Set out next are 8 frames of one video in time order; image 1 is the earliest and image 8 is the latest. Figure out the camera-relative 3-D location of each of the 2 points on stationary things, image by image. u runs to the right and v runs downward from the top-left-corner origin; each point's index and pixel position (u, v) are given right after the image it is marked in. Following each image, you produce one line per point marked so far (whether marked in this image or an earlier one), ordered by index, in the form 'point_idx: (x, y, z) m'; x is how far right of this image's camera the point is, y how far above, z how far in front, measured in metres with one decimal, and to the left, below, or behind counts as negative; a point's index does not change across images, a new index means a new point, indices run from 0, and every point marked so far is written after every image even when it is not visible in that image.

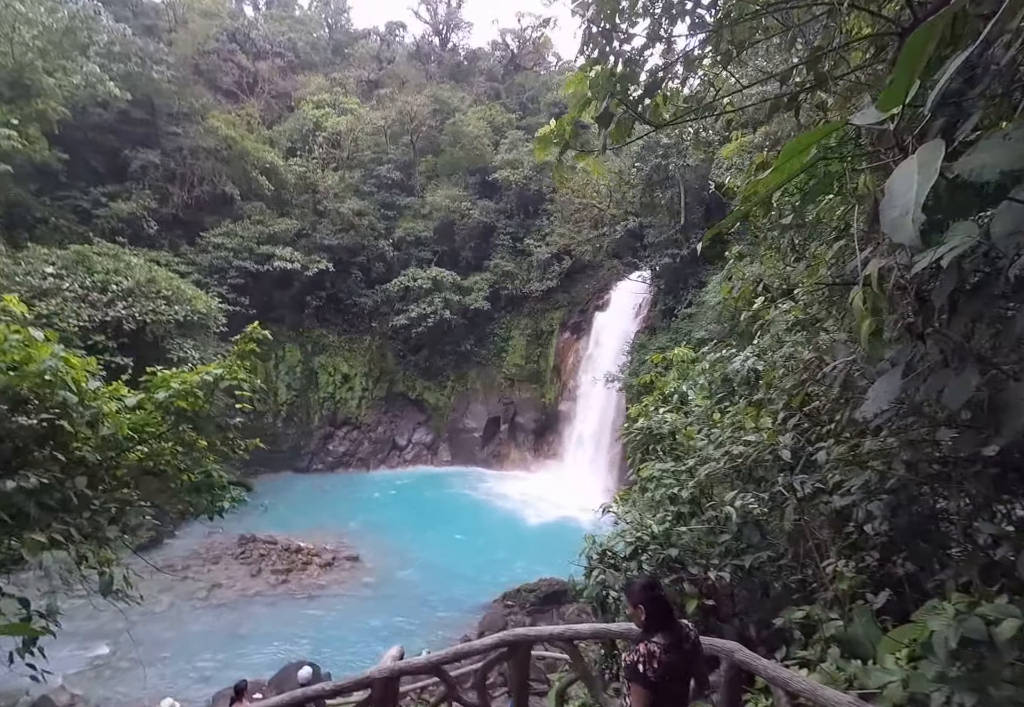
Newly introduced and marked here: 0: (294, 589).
0: (-2.4, -2.5, +6.8) m
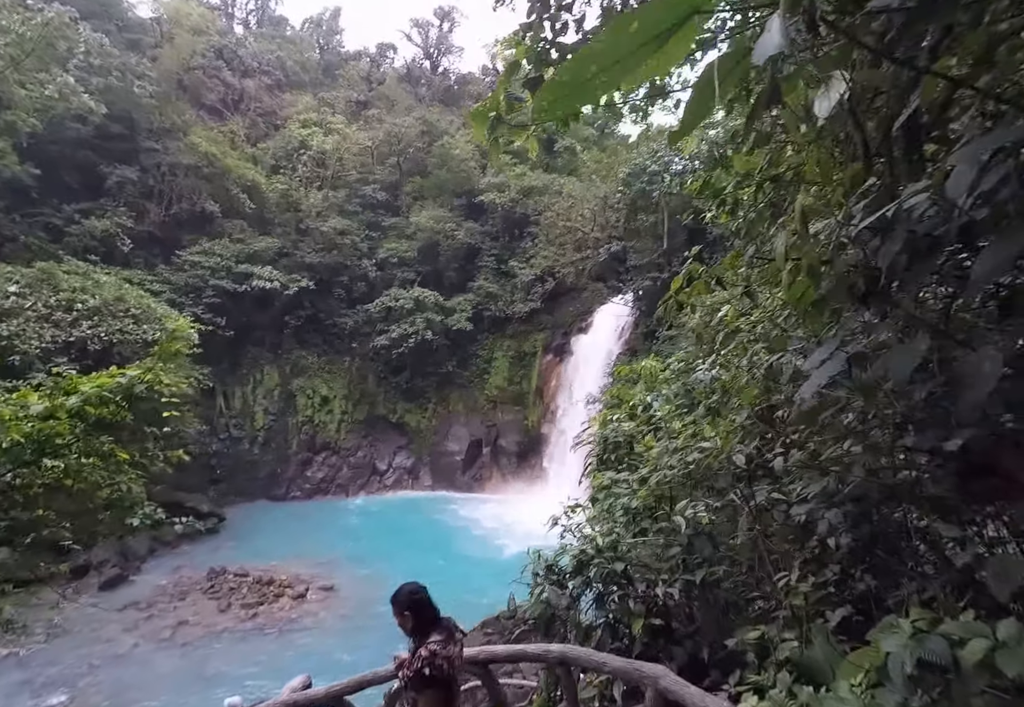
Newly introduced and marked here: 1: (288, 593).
0: (-2.6, -2.7, +6.6) m
1: (-2.6, -2.7, +7.3) m
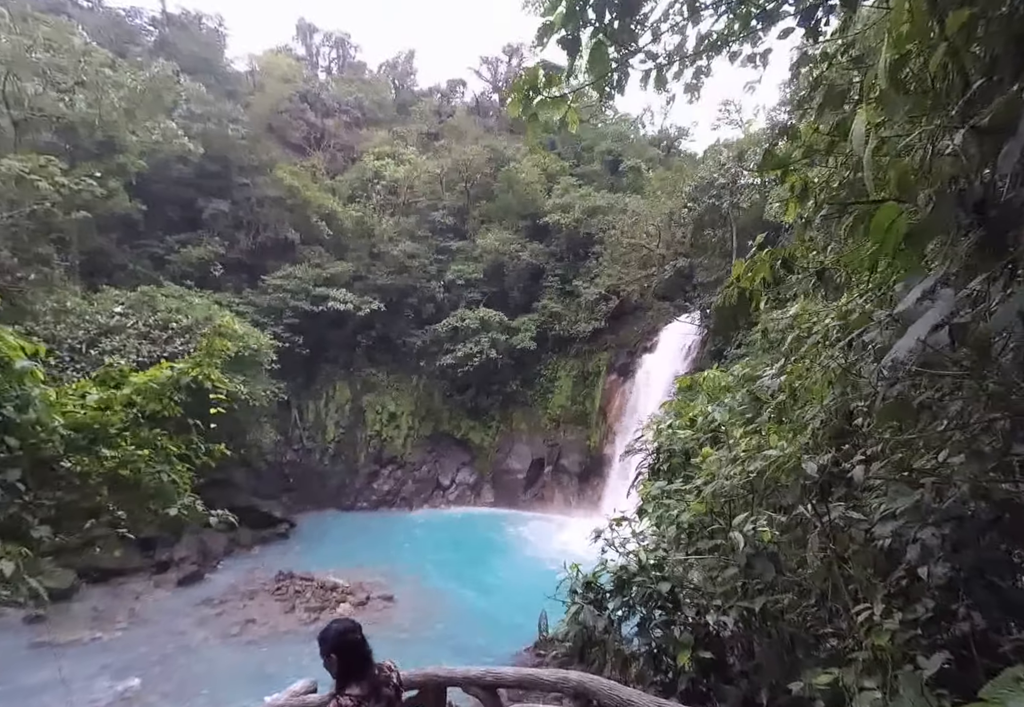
0: (-2.0, -2.9, +6.9) m
1: (-1.9, -2.9, +7.6) m
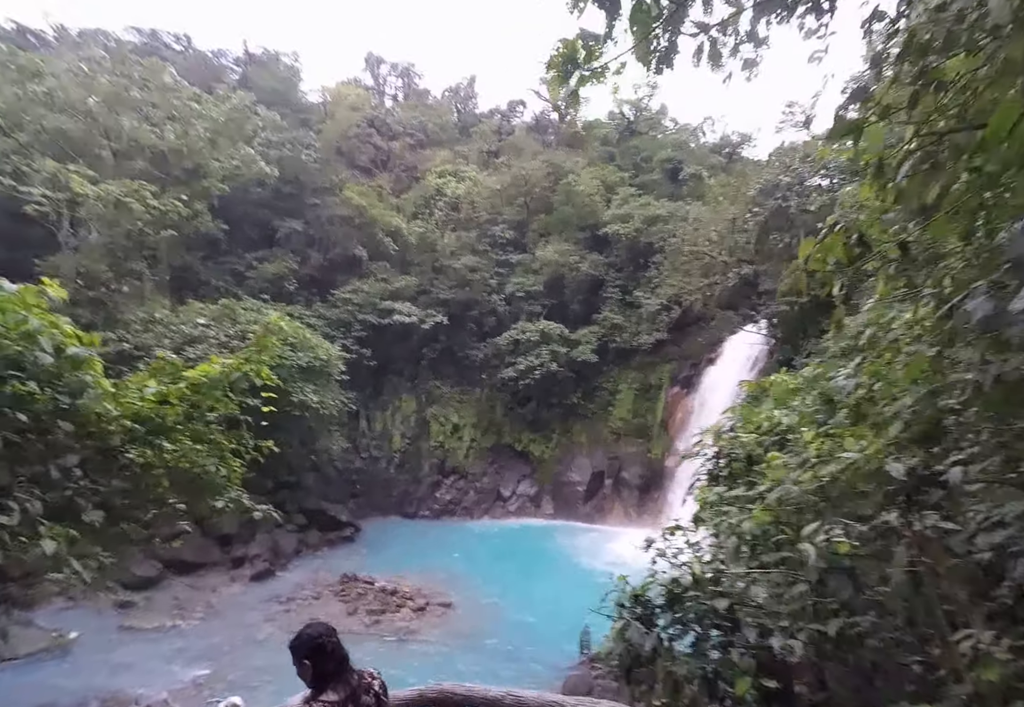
0: (-1.4, -3.0, +7.0) m
1: (-1.2, -3.0, +7.6) m
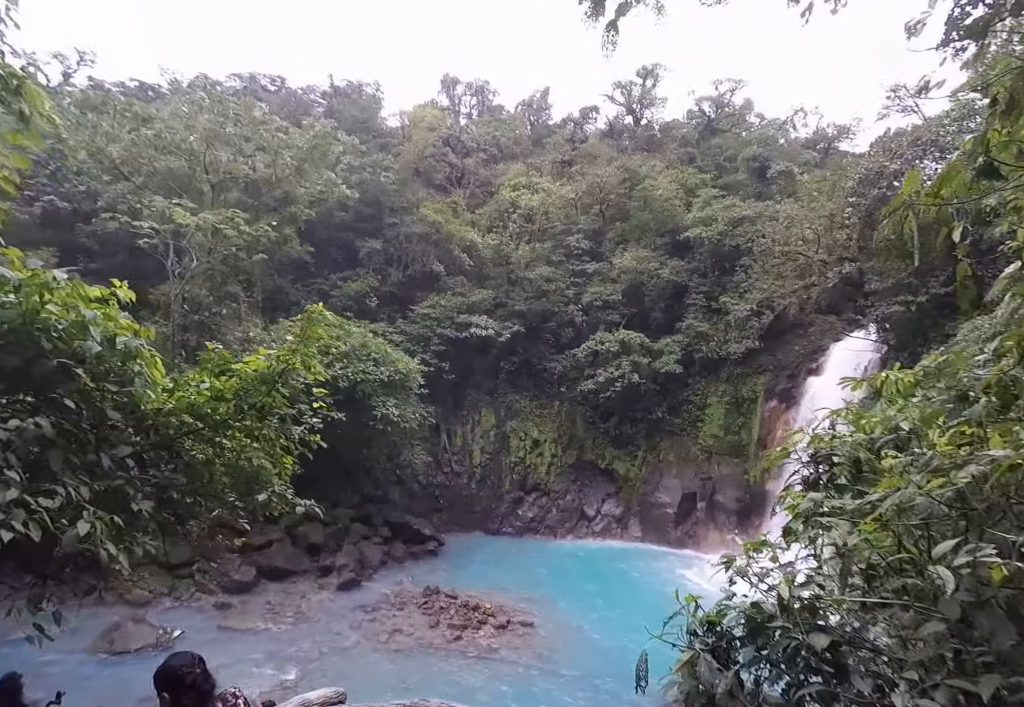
0: (-0.5, -3.2, +6.9) m
1: (-0.2, -3.2, +7.5) m
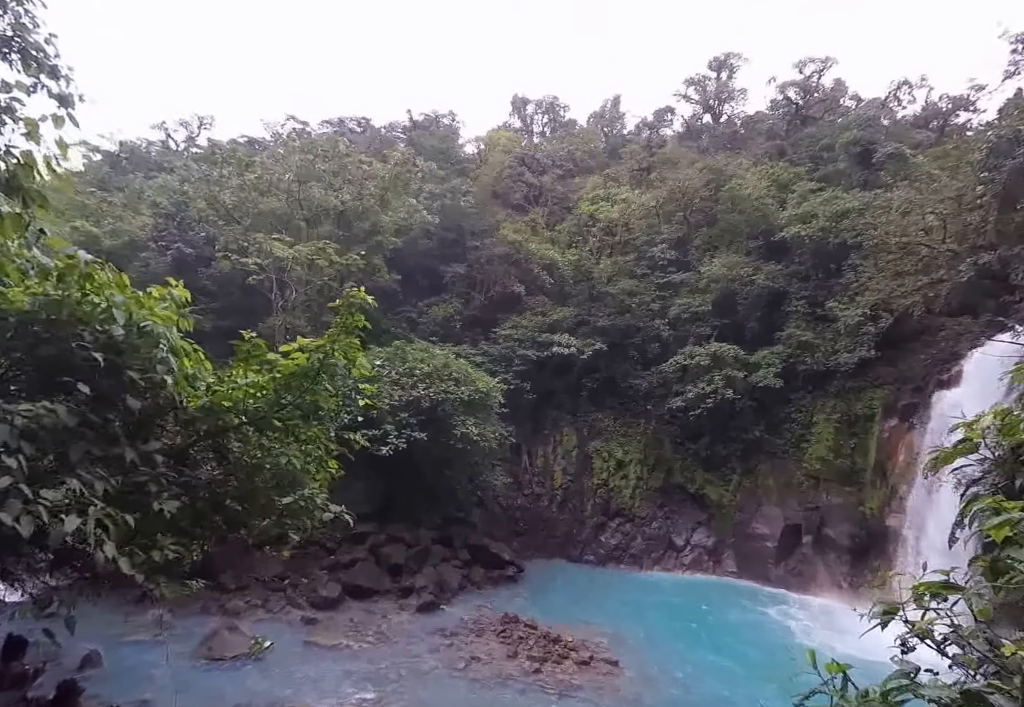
0: (+0.4, -3.4, +6.7) m
1: (+0.8, -3.4, +7.2) m
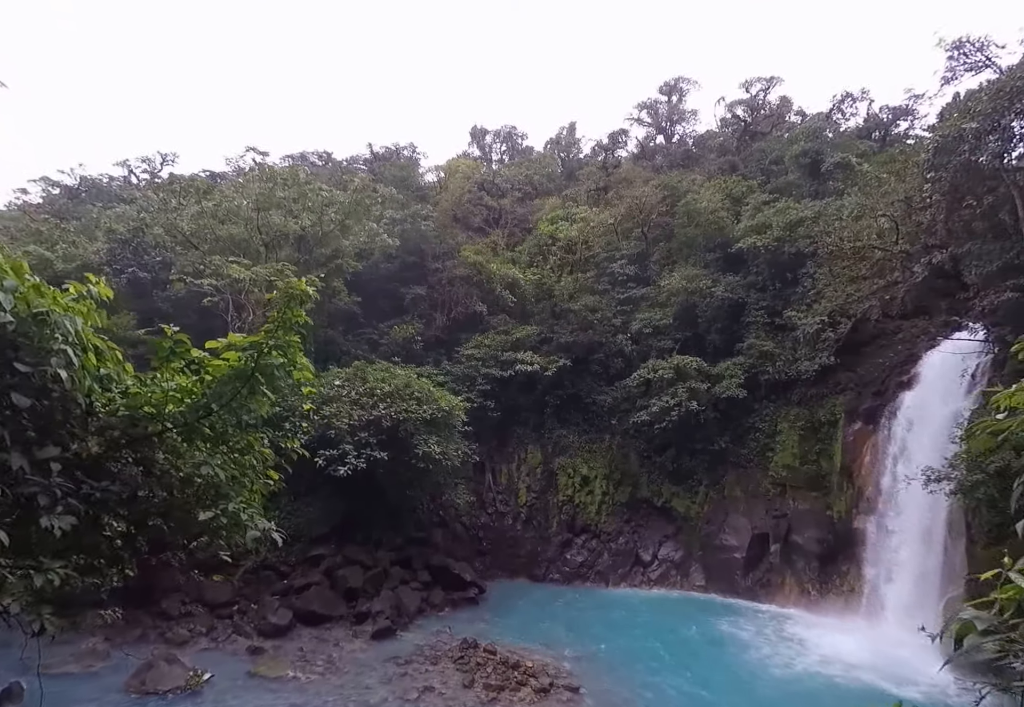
0: (0.0, -3.5, +6.3) m
1: (+0.4, -3.6, +6.8) m
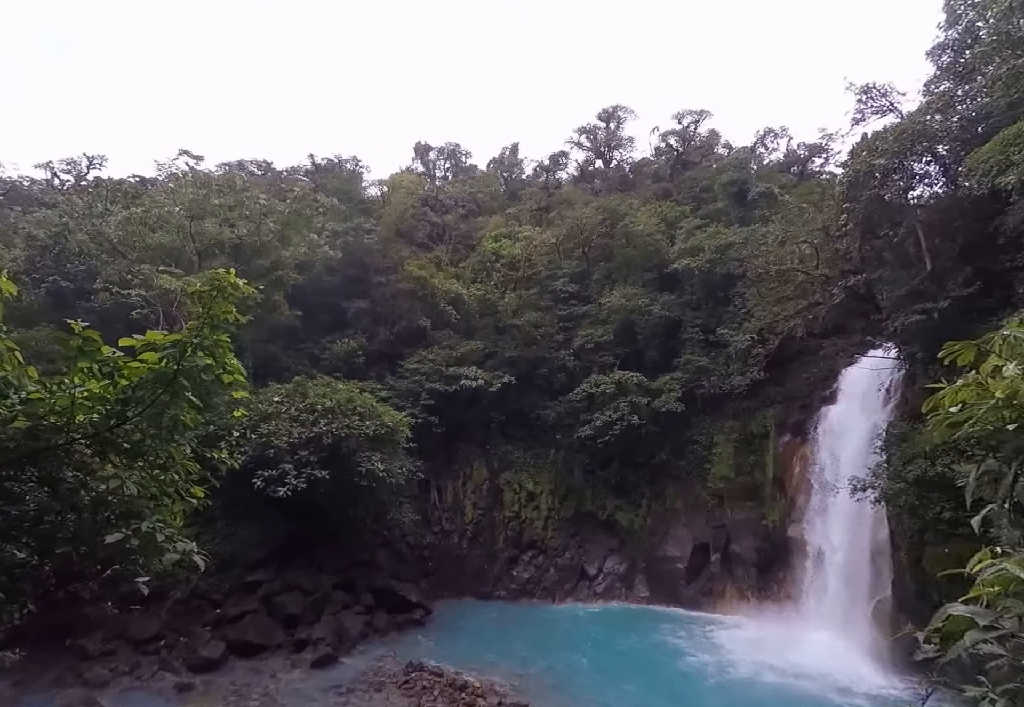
0: (-0.5, -3.6, +6.2) m
1: (-0.1, -3.7, +6.7) m
